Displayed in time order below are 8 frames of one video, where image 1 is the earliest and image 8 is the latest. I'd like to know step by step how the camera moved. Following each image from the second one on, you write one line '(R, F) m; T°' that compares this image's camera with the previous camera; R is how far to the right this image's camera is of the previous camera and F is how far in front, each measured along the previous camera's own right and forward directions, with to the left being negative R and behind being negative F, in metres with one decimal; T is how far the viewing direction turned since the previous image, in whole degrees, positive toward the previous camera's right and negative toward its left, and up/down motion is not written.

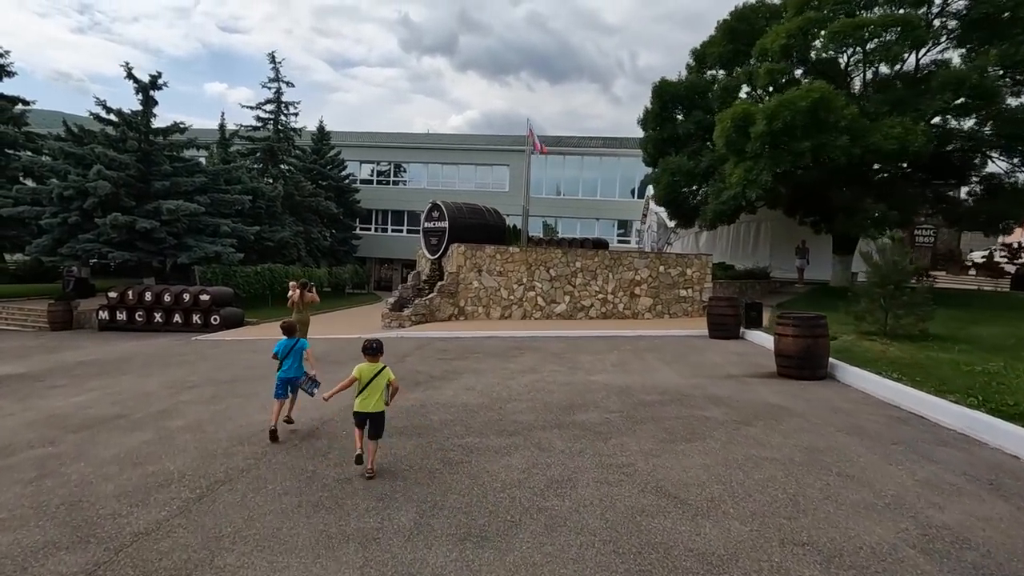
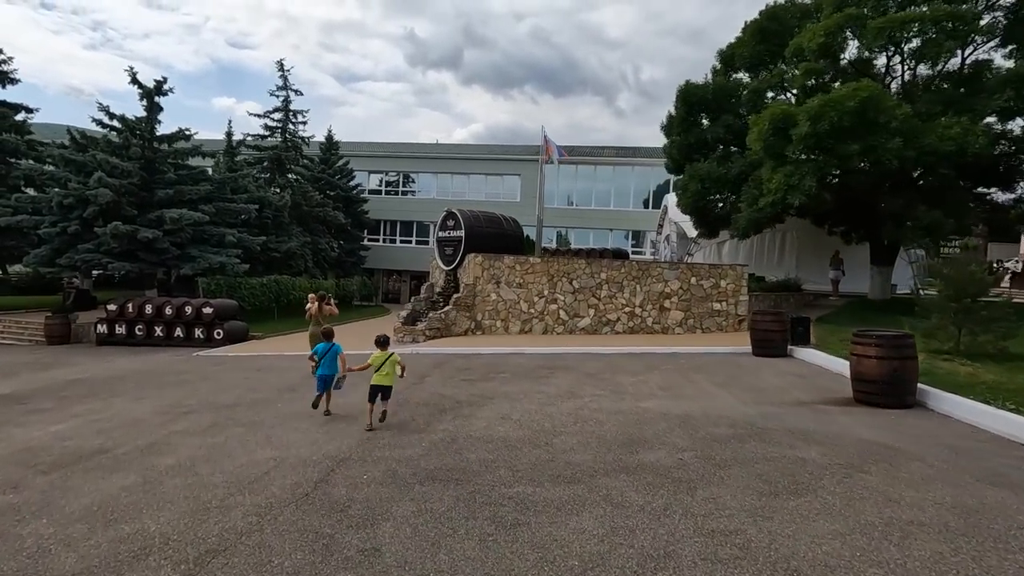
(-0.5, +1.1) m; -1°
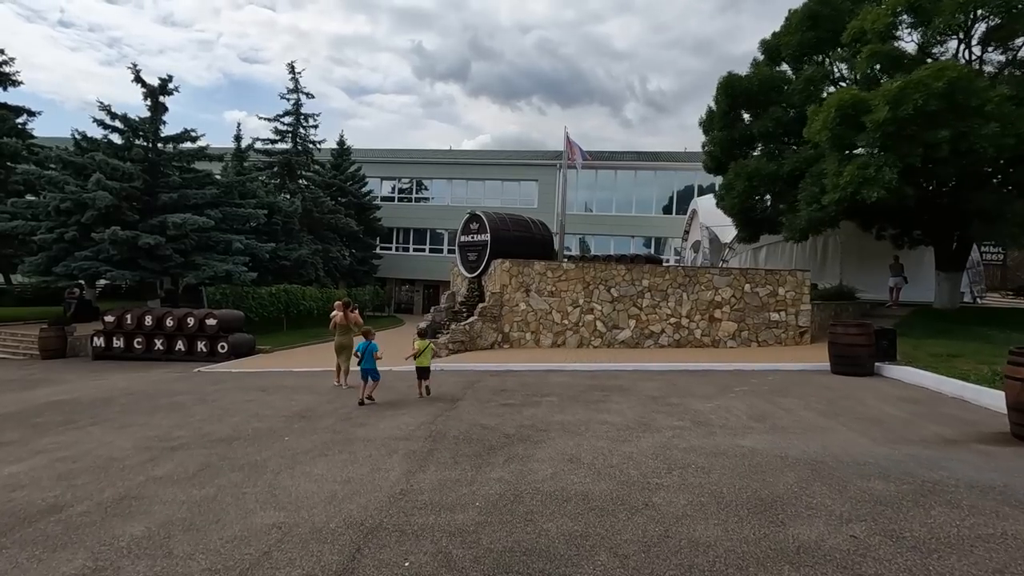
(-0.7, +1.6) m; -1°
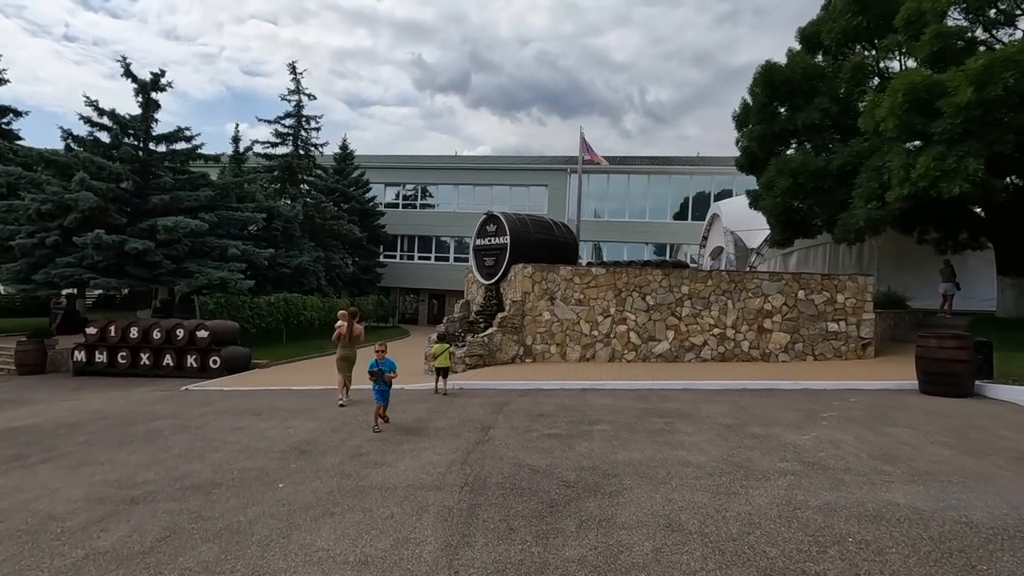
(-0.6, +1.6) m; 0°
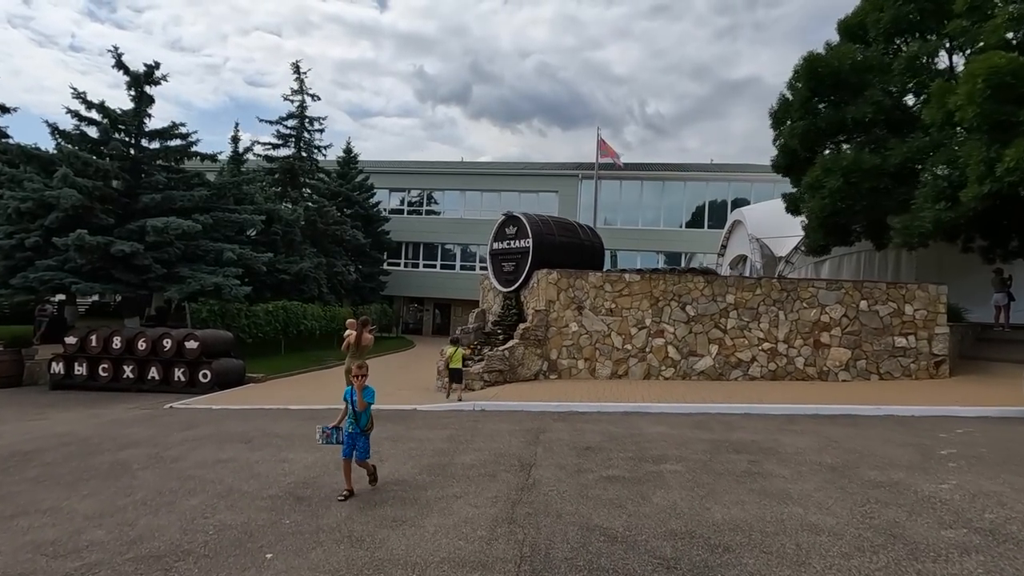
(-0.6, +1.5) m; 0°
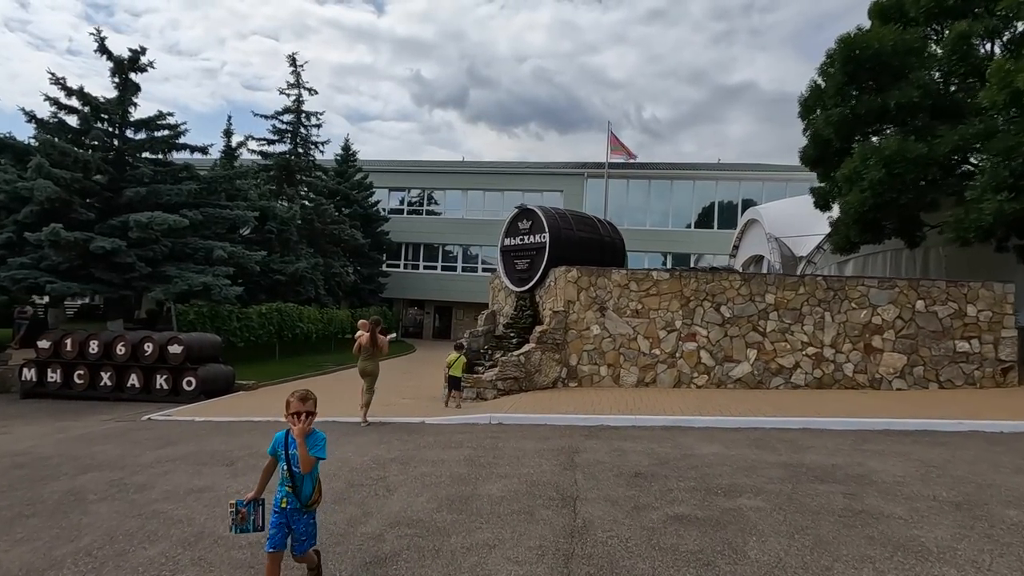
(-0.4, +1.2) m; 0°
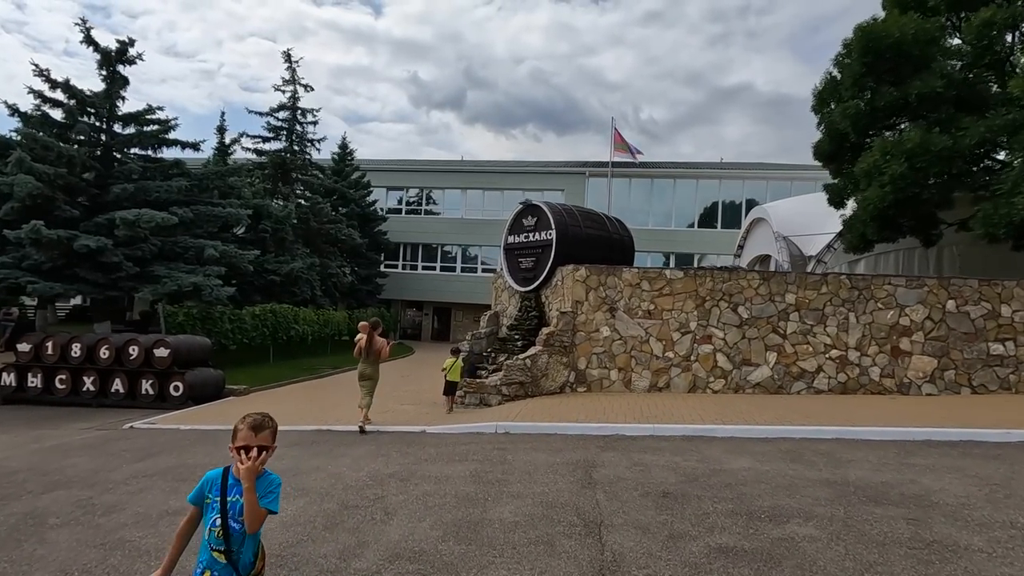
(-0.2, +0.6) m; 0°
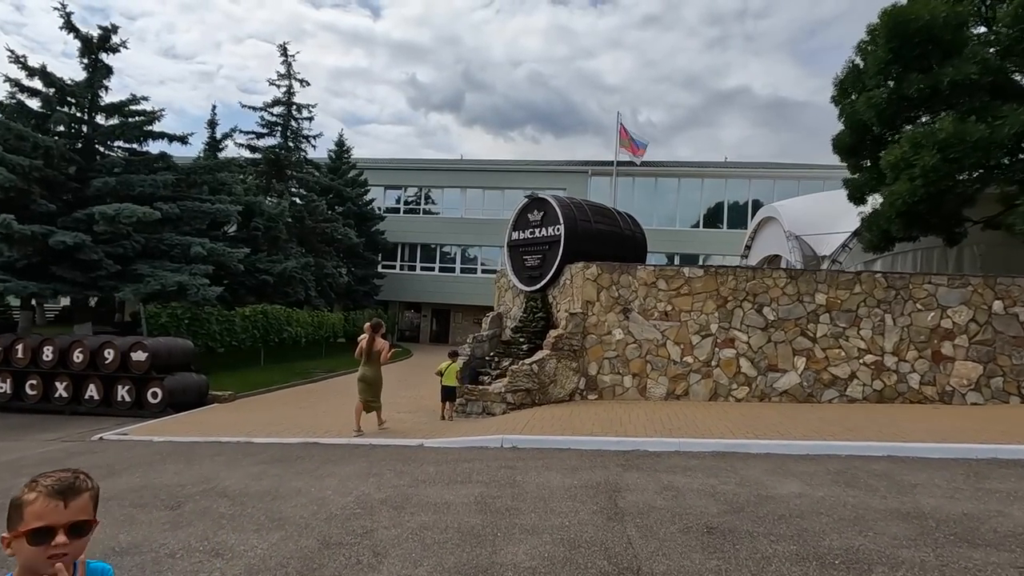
(-0.1, +0.9) m; 0°
